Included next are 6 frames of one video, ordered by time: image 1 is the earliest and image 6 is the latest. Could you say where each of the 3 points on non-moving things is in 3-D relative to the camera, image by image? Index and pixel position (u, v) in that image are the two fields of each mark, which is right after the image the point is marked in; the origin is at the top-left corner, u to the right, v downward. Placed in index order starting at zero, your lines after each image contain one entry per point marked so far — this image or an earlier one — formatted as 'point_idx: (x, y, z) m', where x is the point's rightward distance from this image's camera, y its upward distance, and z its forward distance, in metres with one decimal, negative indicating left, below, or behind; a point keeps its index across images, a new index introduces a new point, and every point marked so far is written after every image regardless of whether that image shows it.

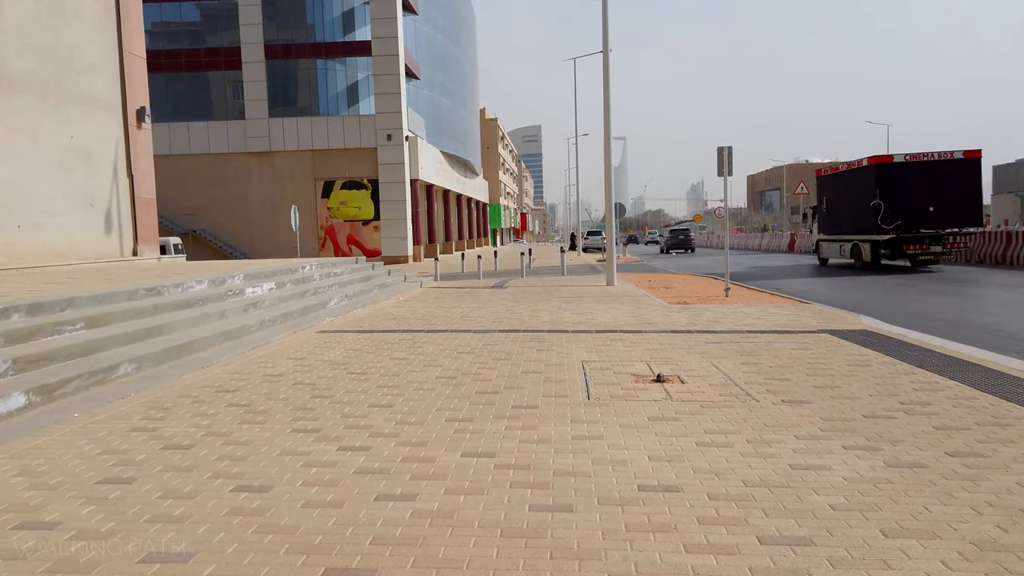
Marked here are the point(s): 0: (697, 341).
0: (+2.3, -0.7, +9.5) m
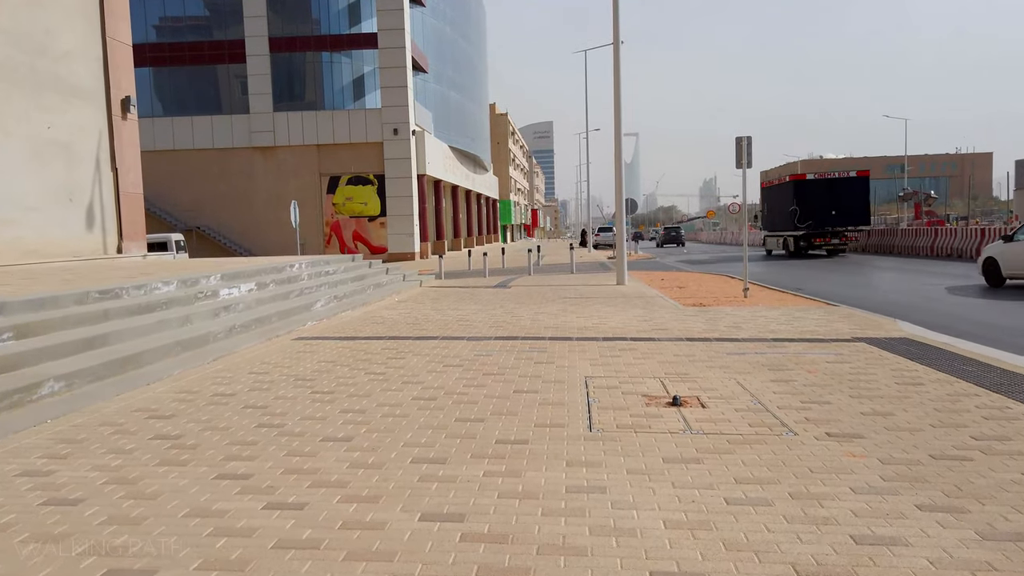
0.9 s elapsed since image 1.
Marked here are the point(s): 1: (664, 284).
0: (+2.3, -0.7, +8.4) m
1: (+4.0, +0.1, +19.6) m
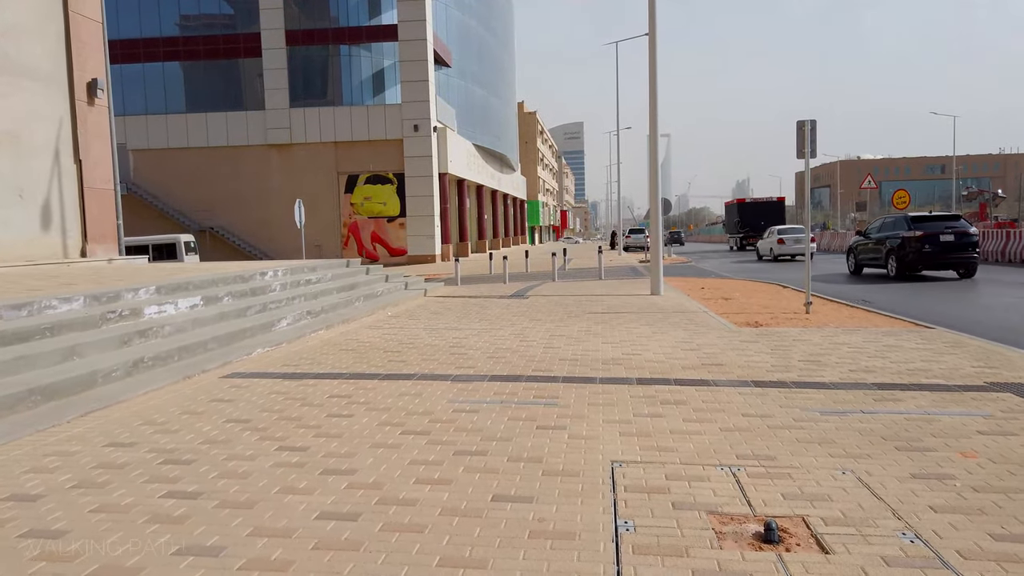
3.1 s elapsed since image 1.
0: (+2.2, -0.9, +5.8) m
1: (+4.4, -0.1, +16.9) m
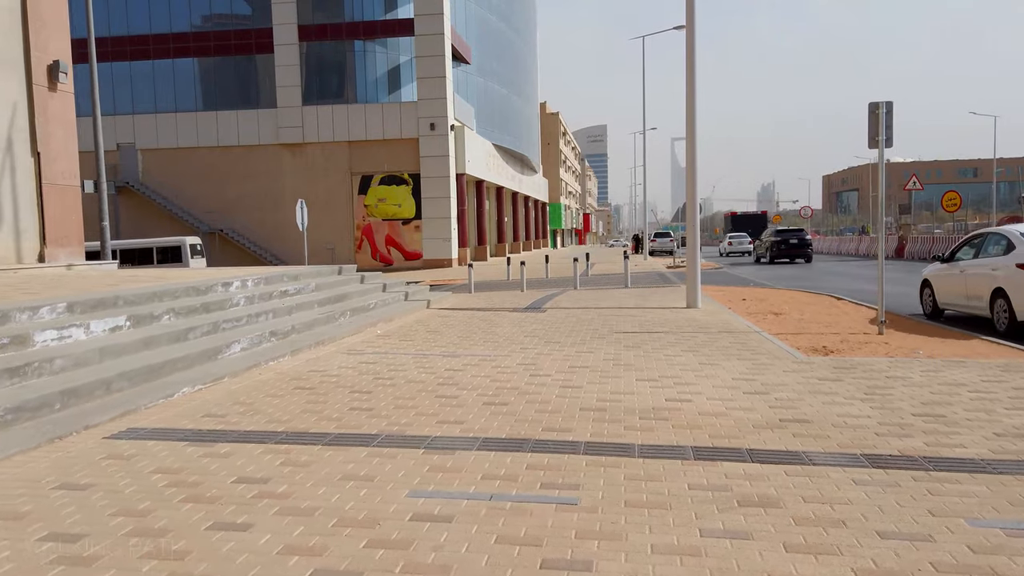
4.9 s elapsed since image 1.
0: (+2.2, -1.1, +3.6) m
1: (+4.7, -0.4, +14.7) m
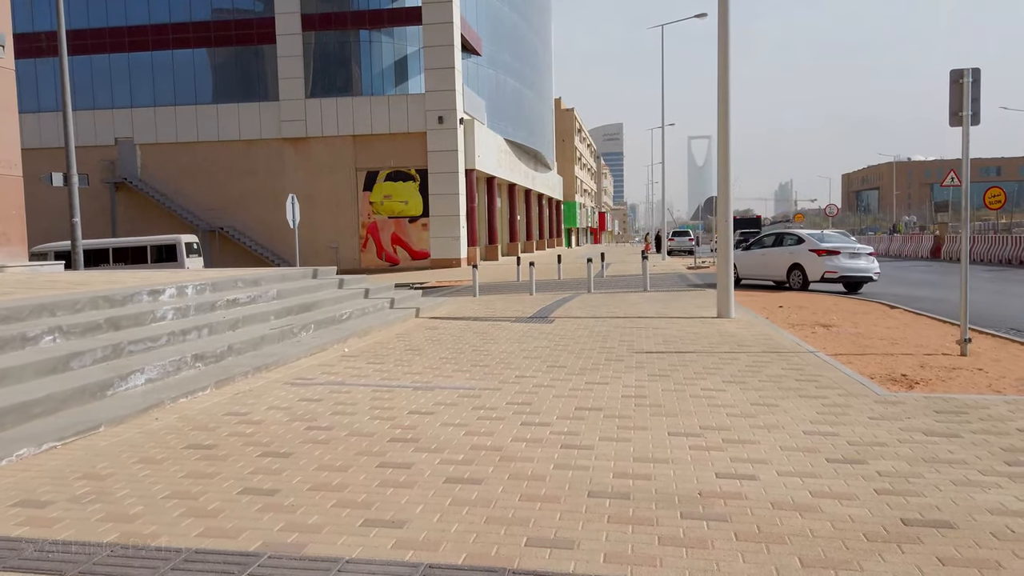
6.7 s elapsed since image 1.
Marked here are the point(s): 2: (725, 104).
0: (+2.0, -1.2, +1.5) m
1: (+4.7, -0.5, +12.6) m
2: (+3.7, +3.2, +13.3) m
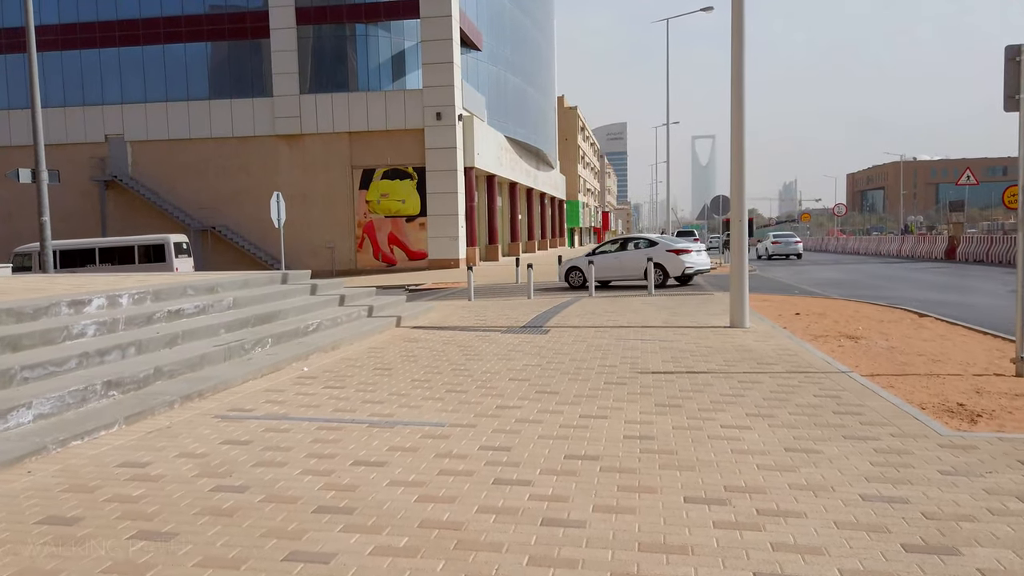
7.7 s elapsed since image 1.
0: (+1.8, -1.3, +0.3) m
1: (+4.6, -0.6, +11.3) m
2: (+3.6, +3.1, +12.0) m
